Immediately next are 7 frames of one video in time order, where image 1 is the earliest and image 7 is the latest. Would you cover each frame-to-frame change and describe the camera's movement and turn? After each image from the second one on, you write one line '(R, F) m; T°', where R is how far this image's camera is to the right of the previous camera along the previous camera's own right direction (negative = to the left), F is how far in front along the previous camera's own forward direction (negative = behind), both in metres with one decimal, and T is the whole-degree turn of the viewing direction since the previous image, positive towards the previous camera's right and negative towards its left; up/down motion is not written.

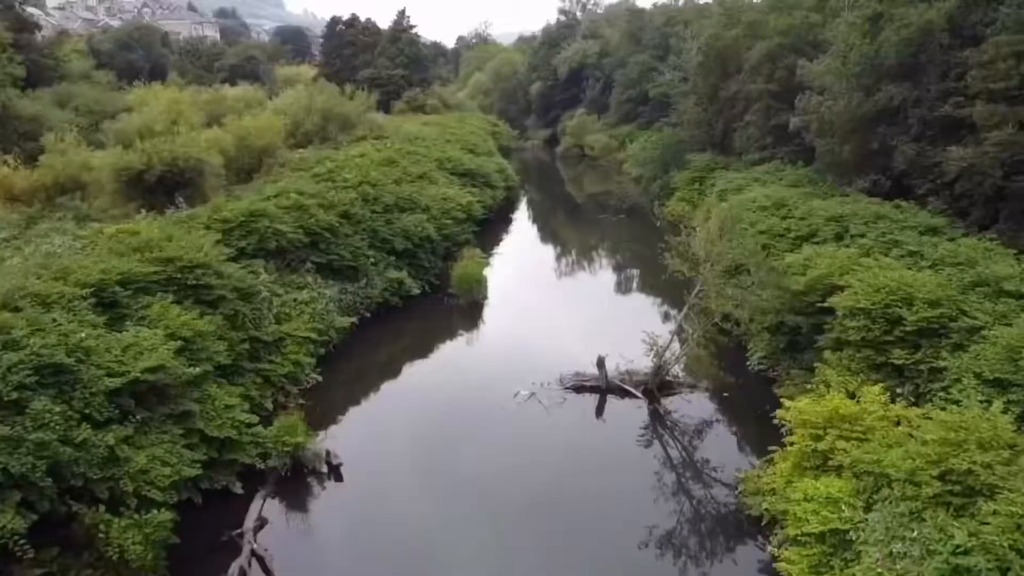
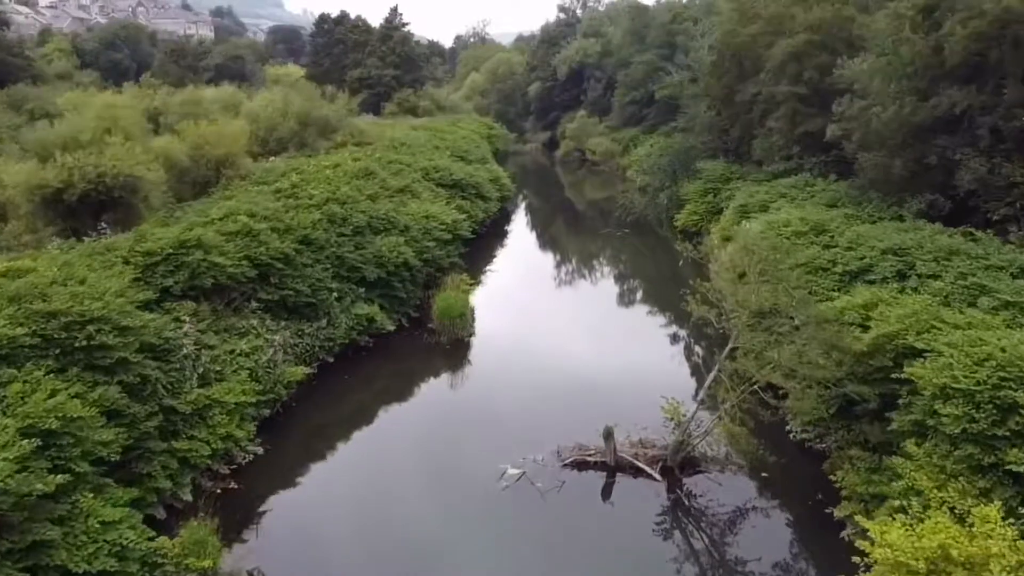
(+0.1, +2.4) m; 0°
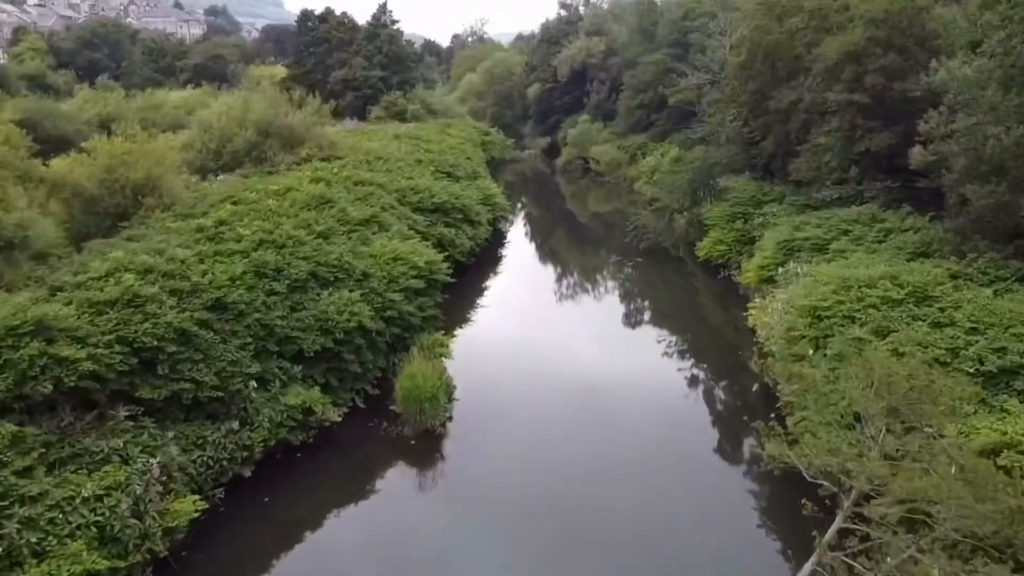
(+0.1, +3.5) m; 0°
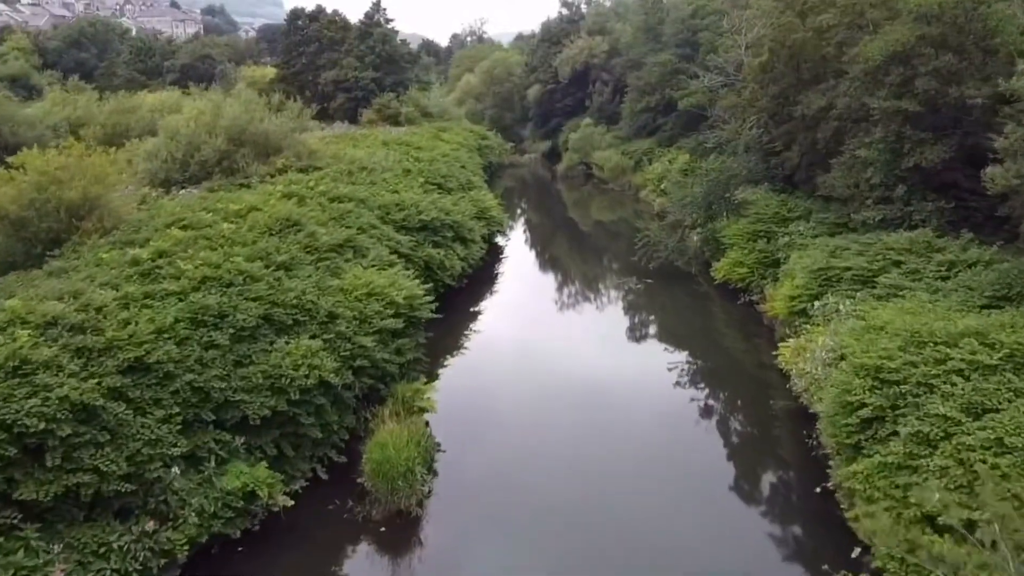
(+0.1, +1.9) m; 0°
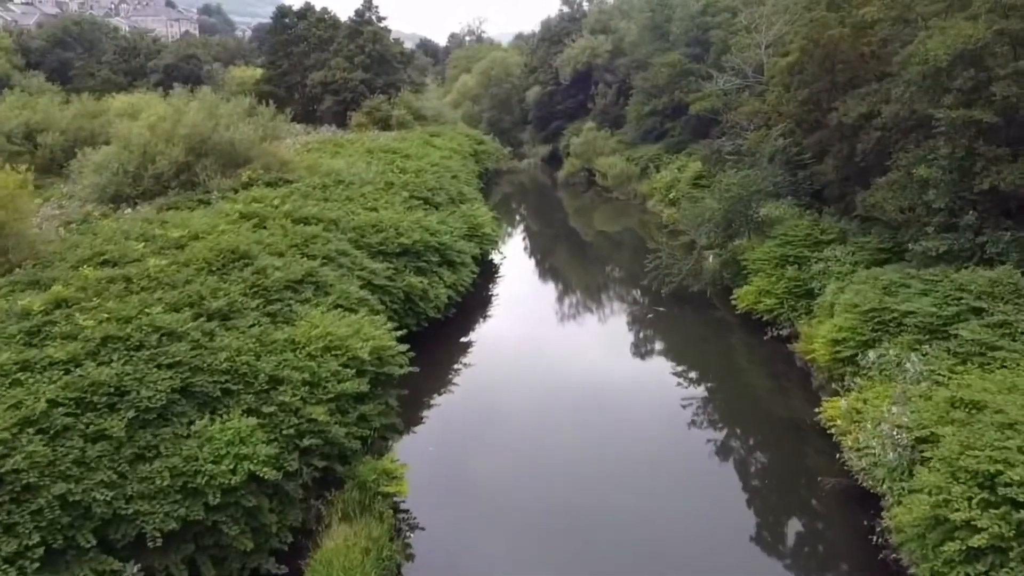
(+0.1, +2.1) m; 0°
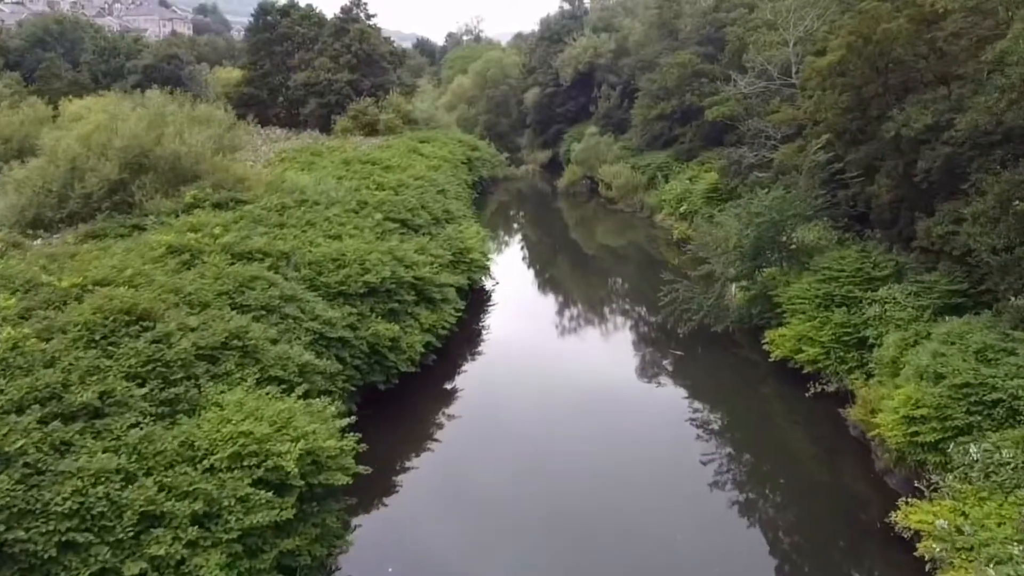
(+0.1, +2.5) m; 0°
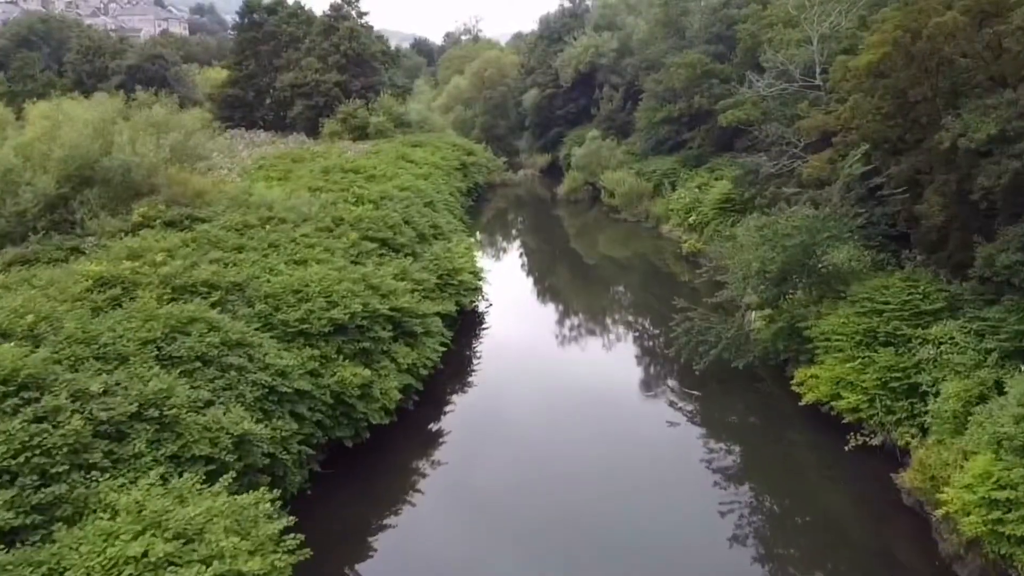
(+0.1, +1.7) m; 0°
